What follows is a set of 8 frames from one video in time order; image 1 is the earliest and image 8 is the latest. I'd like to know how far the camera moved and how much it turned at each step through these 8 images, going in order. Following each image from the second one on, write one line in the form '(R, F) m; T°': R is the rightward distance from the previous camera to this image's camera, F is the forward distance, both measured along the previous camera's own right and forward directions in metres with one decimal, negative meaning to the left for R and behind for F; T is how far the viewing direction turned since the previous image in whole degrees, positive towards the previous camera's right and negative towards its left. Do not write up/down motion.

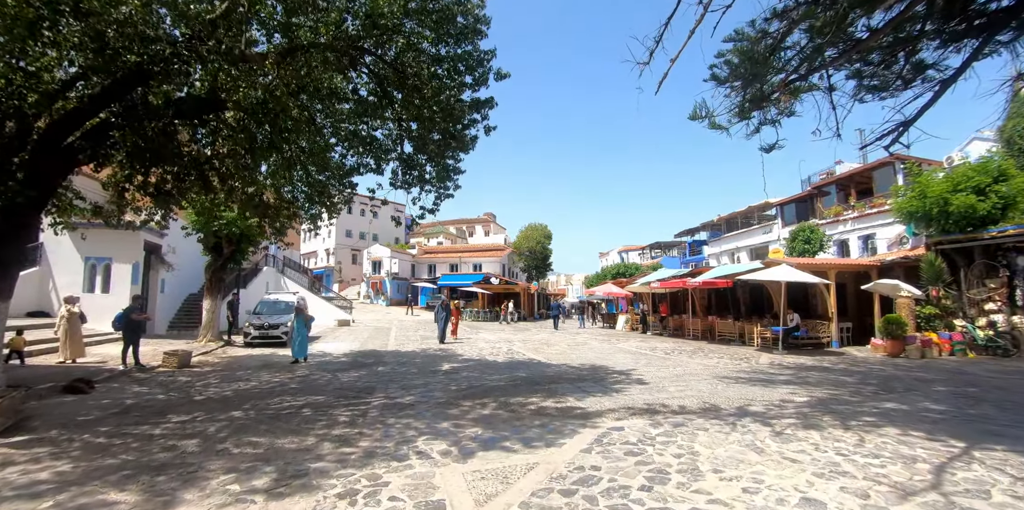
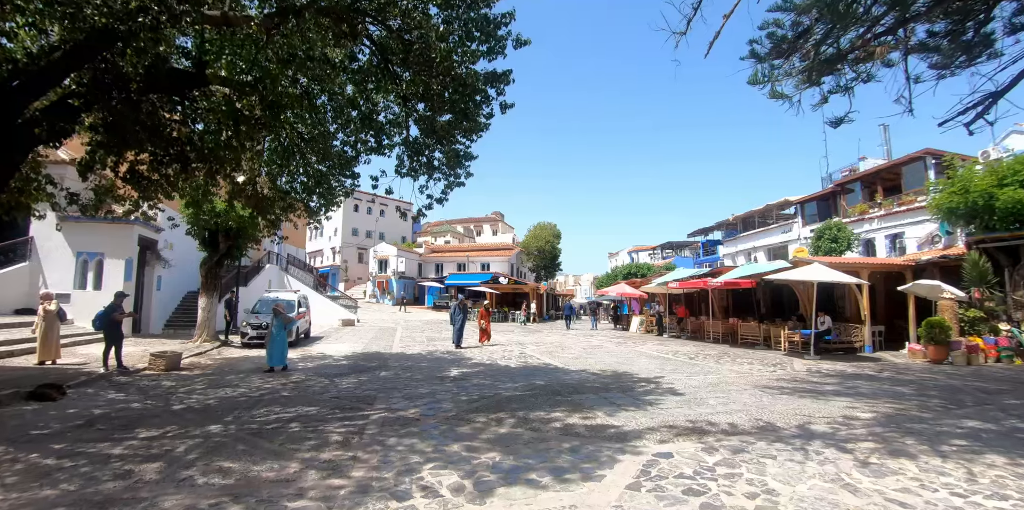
(-0.2, +1.0) m; -1°
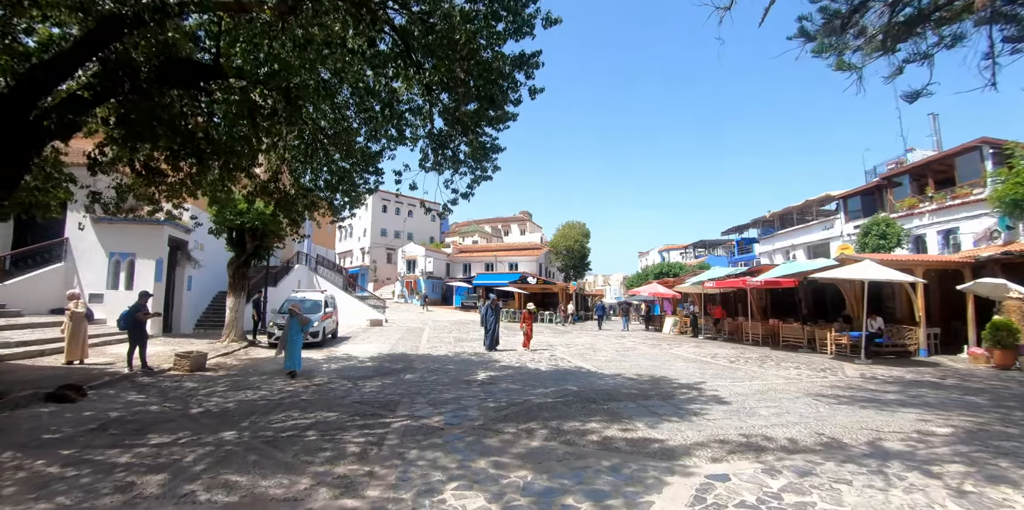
(0.0, +0.5) m; -3°
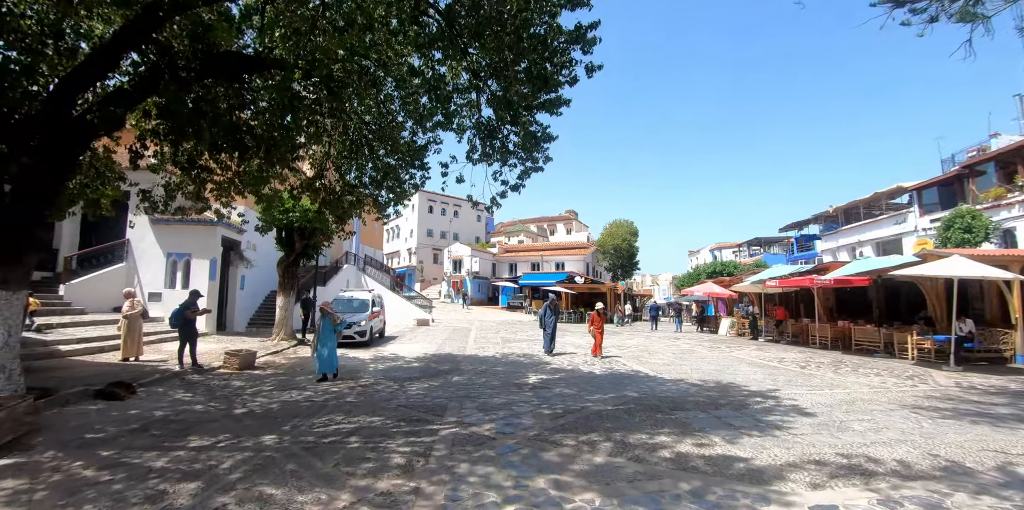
(-0.2, +0.6) m; -5°
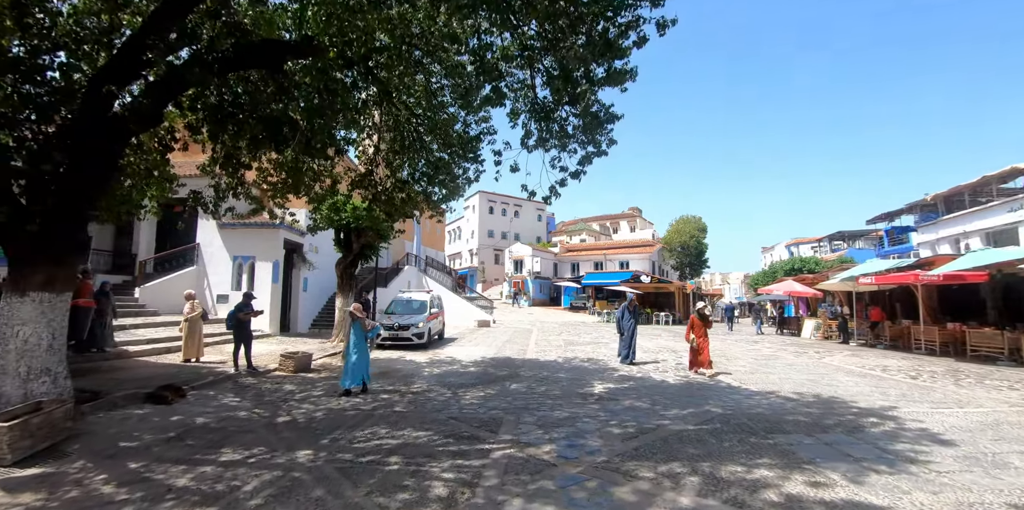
(0.0, +0.8) m; -8°
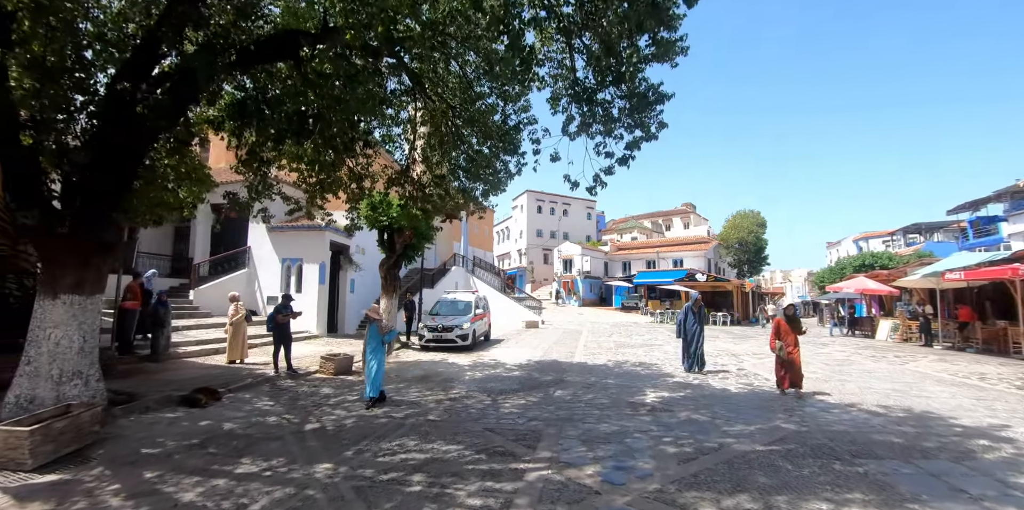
(+0.2, +0.6) m; -6°
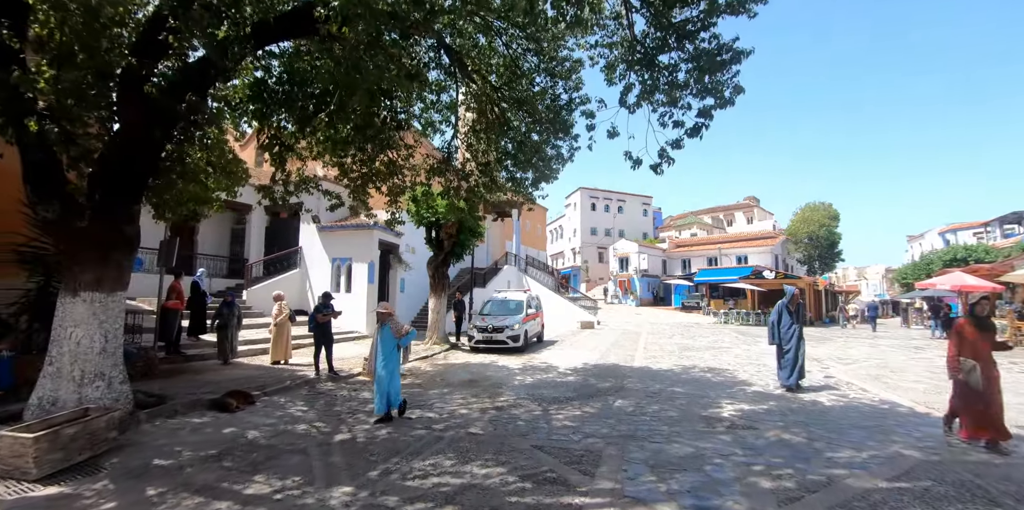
(0.0, +0.8) m; -7°
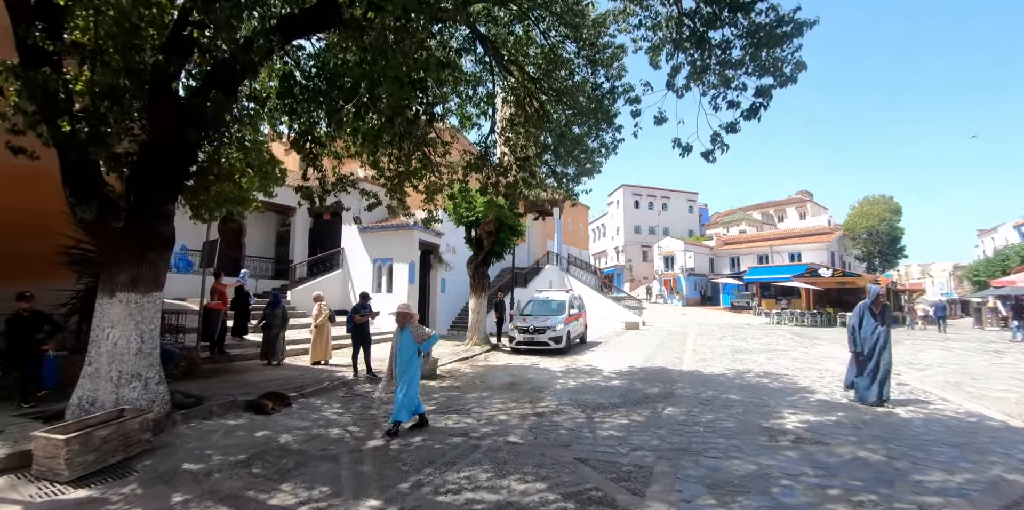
(0.0, +0.4) m; -5°
